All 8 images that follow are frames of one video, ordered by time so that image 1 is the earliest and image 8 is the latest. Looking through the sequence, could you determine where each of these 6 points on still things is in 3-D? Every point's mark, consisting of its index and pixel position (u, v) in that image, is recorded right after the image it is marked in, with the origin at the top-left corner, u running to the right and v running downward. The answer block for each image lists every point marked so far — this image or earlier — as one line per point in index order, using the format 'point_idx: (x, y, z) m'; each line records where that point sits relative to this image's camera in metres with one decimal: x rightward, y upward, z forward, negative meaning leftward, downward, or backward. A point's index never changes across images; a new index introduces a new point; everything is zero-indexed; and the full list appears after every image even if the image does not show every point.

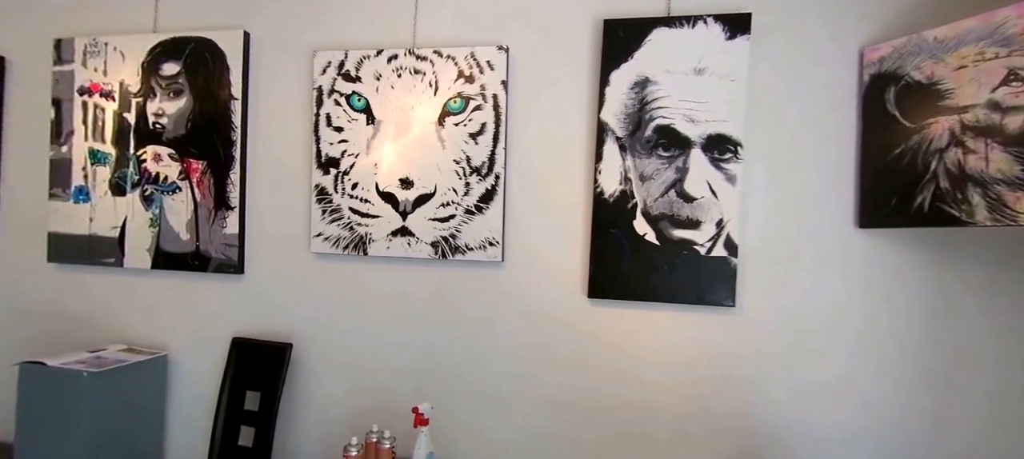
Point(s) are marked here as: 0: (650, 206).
0: (+0.5, +0.1, +1.5) m
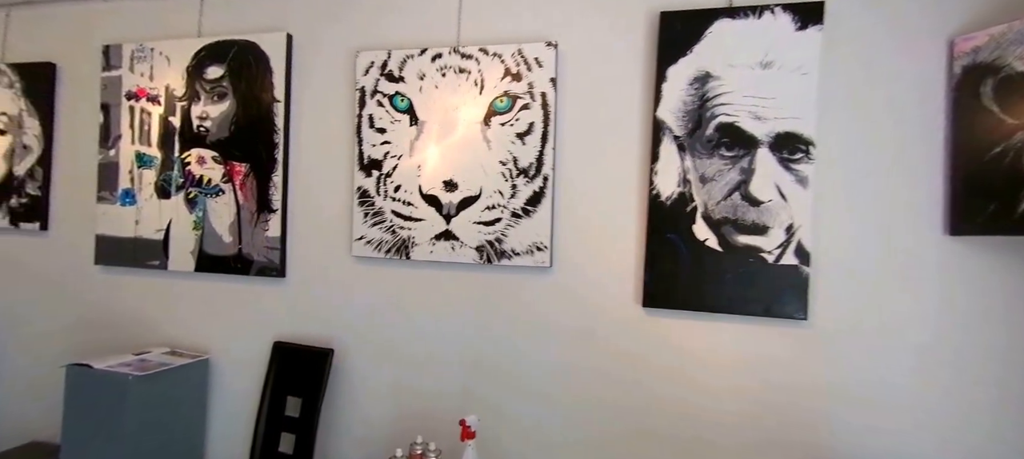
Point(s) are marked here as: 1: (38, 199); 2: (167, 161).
0: (+0.7, +0.1, +1.4) m
1: (-2.3, +0.2, +2.0) m
2: (-1.5, +0.3, +1.9) m
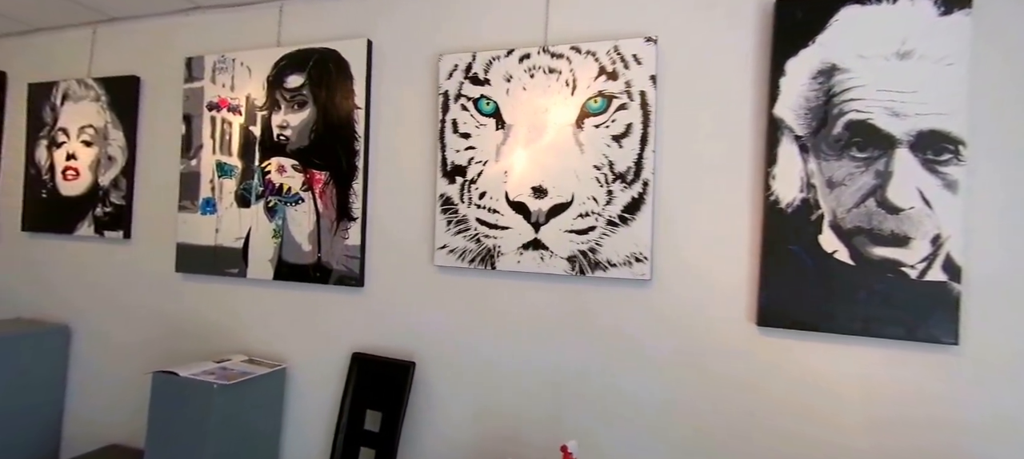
0: (+1.0, 0.0, +1.3) m
1: (-1.9, +0.1, +2.1) m
2: (-1.2, +0.3, +1.9) m
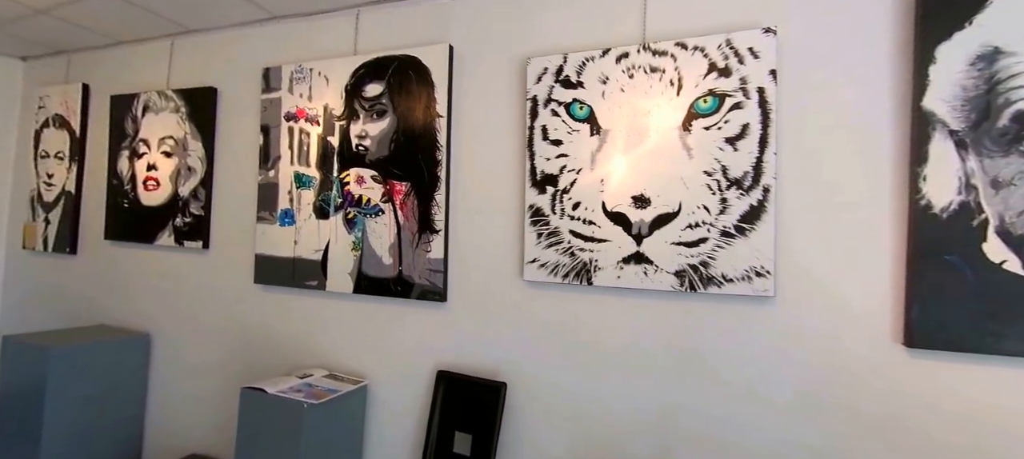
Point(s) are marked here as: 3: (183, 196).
0: (+1.3, 0.0, +1.1) m
1: (-1.5, +0.1, +2.1) m
2: (-0.8, +0.2, +1.9) m
3: (-1.7, +0.2, +2.2) m
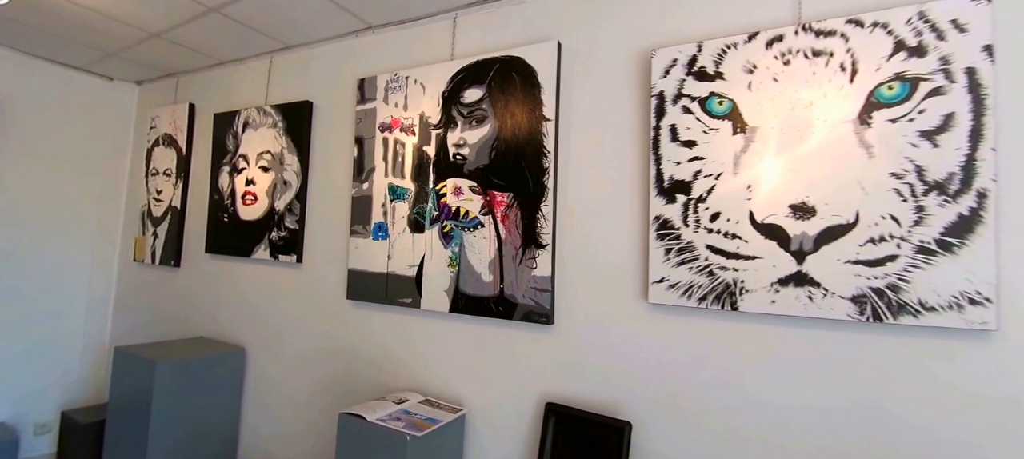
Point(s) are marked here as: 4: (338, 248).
0: (+1.6, 0.0, +0.7) m
1: (-1.1, 0.0, +2.1) m
2: (-0.4, +0.2, +1.8) m
3: (-1.2, +0.1, +2.2) m
4: (-0.8, -0.1, +2.0) m
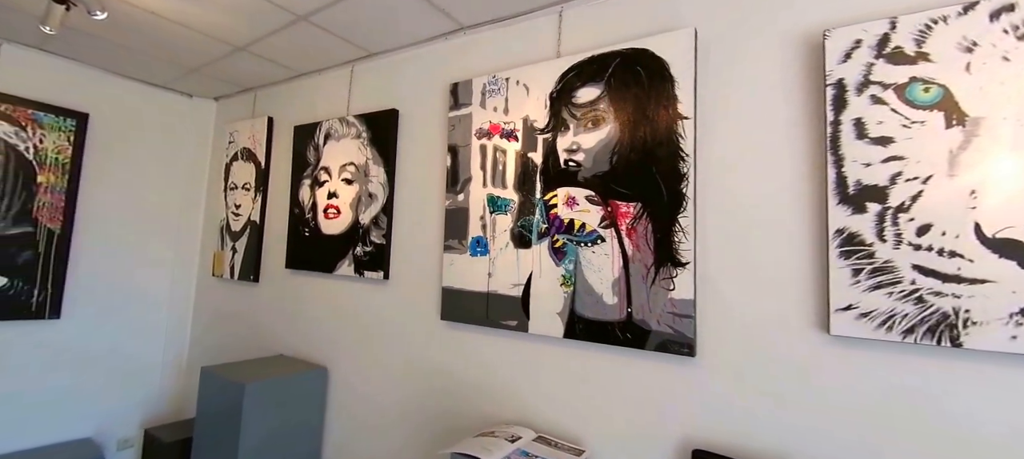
0: (+2.0, 0.0, +0.4) m
1: (-0.6, -0.1, +2.0) m
2: (+0.1, +0.1, +1.6) m
3: (-0.7, 0.0, +2.1) m
4: (-0.4, -0.2, +1.9) m
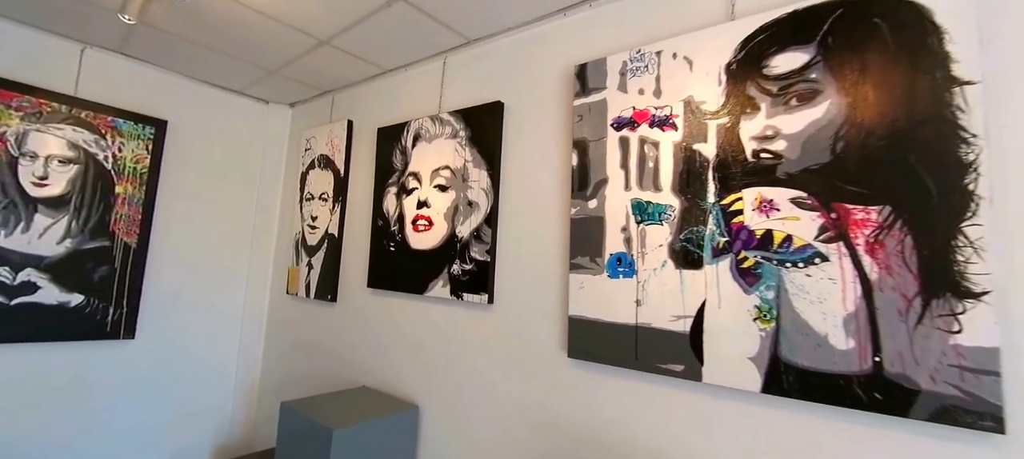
0: (+2.3, 0.0, -0.1) m
1: (-0.1, -0.1, +1.7) m
2: (+0.5, +0.1, +1.2) m
3: (-0.2, 0.0, +1.8) m
4: (+0.1, -0.2, +1.5) m
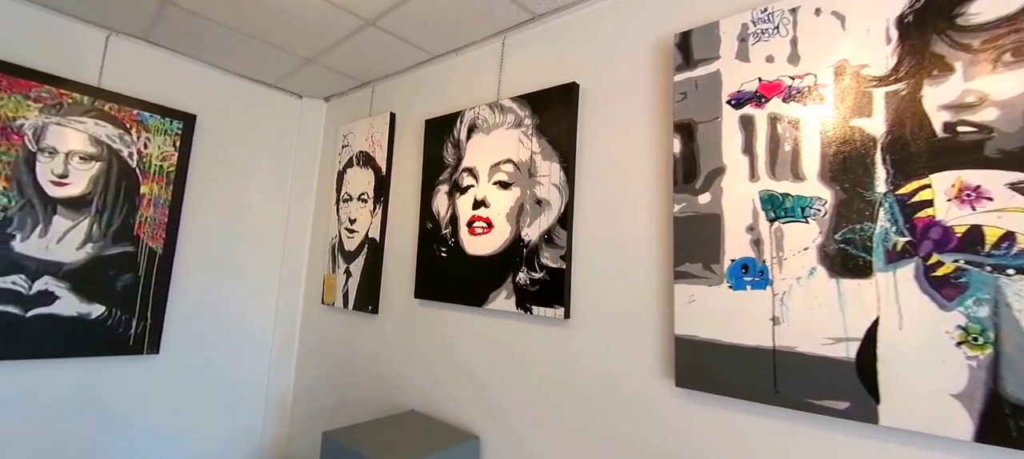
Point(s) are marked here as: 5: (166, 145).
0: (+2.5, 0.0, -0.5) m
1: (+0.2, -0.1, +1.4) m
2: (+0.8, +0.1, +1.0) m
3: (+0.1, 0.0, +1.5) m
4: (+0.4, -0.2, +1.3) m
5: (-1.7, +0.4, +2.1) m
